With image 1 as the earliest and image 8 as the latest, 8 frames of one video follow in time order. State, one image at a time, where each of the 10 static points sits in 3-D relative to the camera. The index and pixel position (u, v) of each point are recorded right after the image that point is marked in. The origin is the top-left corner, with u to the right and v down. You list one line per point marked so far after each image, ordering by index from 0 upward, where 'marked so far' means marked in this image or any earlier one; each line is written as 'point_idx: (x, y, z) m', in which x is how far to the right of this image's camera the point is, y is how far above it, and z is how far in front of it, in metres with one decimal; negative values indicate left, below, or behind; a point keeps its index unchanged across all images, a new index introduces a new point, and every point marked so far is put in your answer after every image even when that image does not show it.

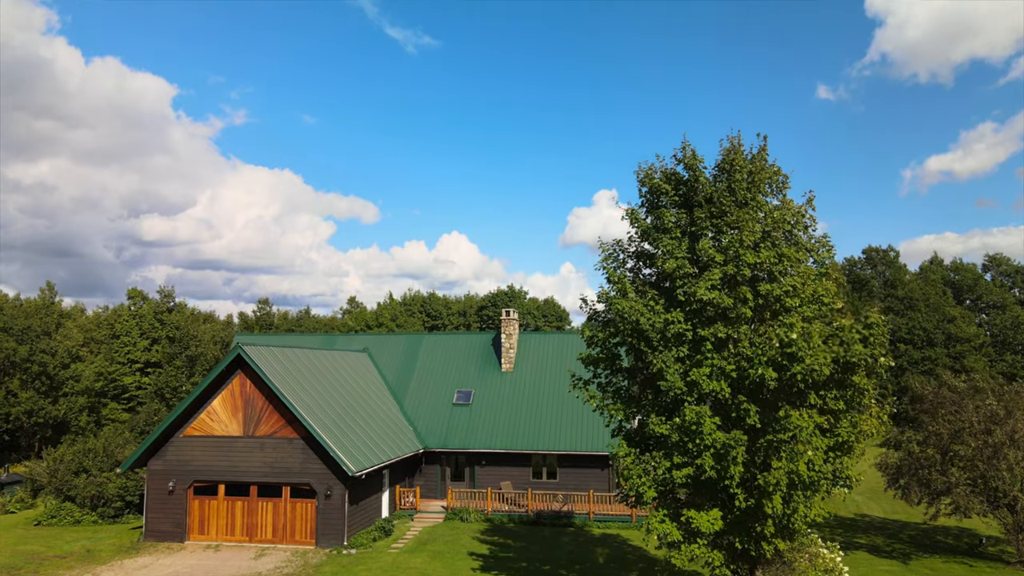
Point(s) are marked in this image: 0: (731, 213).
0: (+4.2, +1.4, +12.4) m
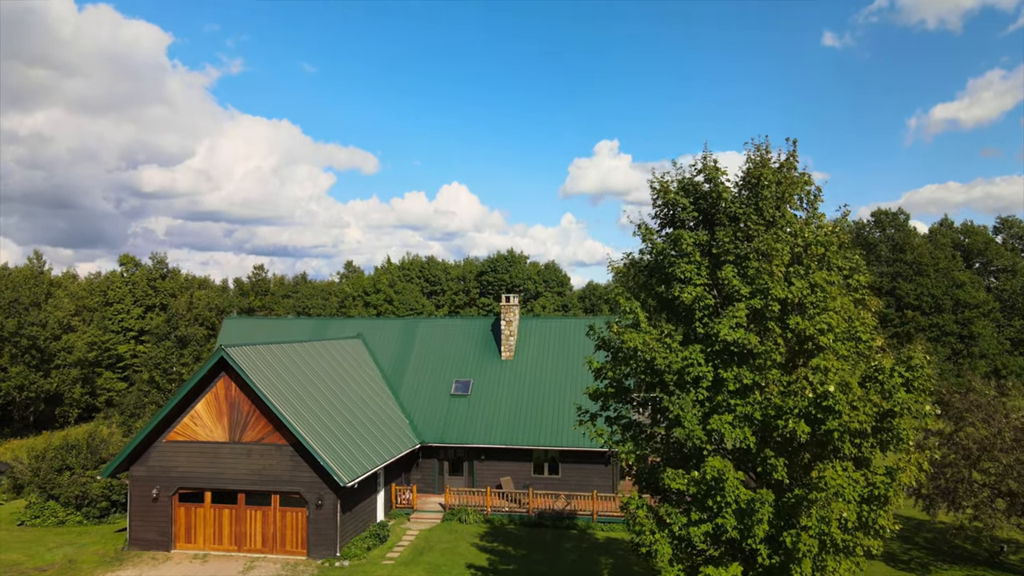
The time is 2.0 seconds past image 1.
0: (+4.1, +0.8, +10.9) m
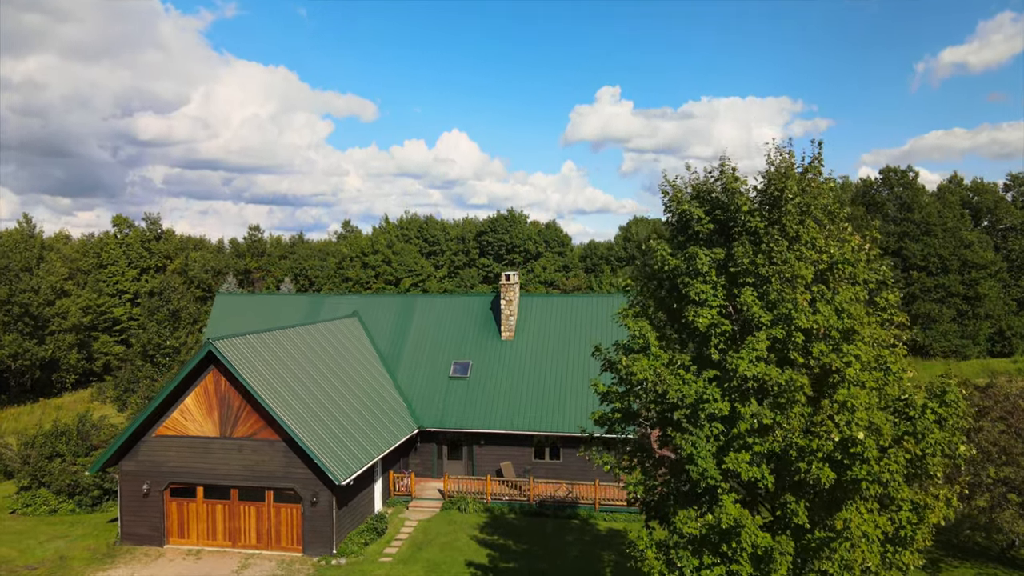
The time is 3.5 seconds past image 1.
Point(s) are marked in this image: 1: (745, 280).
0: (+4.2, +0.5, +9.8) m
1: (+3.7, 0.0, +10.1) m
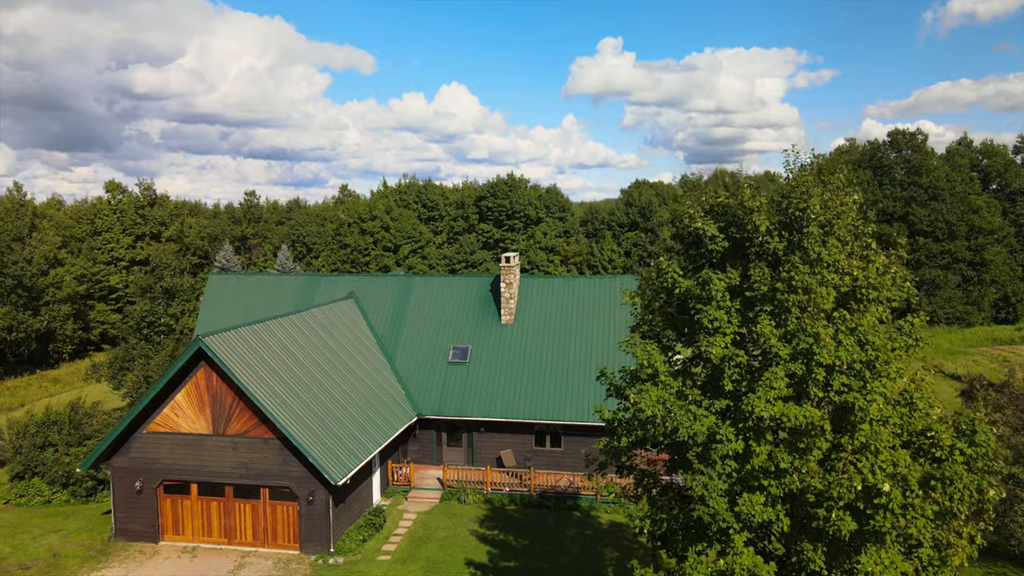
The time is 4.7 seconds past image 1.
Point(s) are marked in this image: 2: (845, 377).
0: (+4.2, +0.1, +9.0) m
1: (+3.7, -0.3, +9.3) m
2: (+4.7, -1.3, +8.8) m
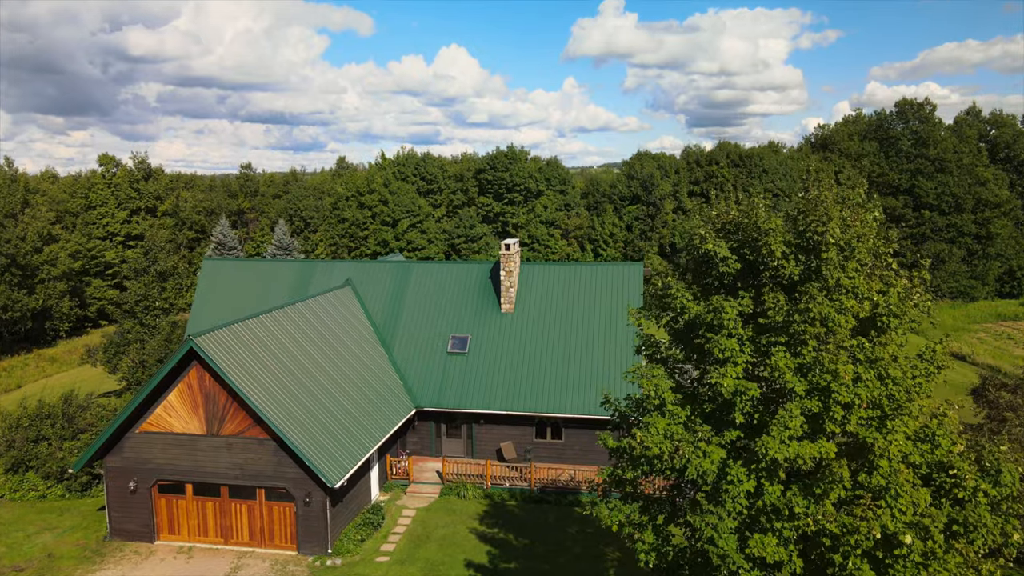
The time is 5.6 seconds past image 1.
0: (+4.2, -0.3, +8.3) m
1: (+3.7, -0.7, +8.7) m
2: (+4.7, -1.7, +8.3) m
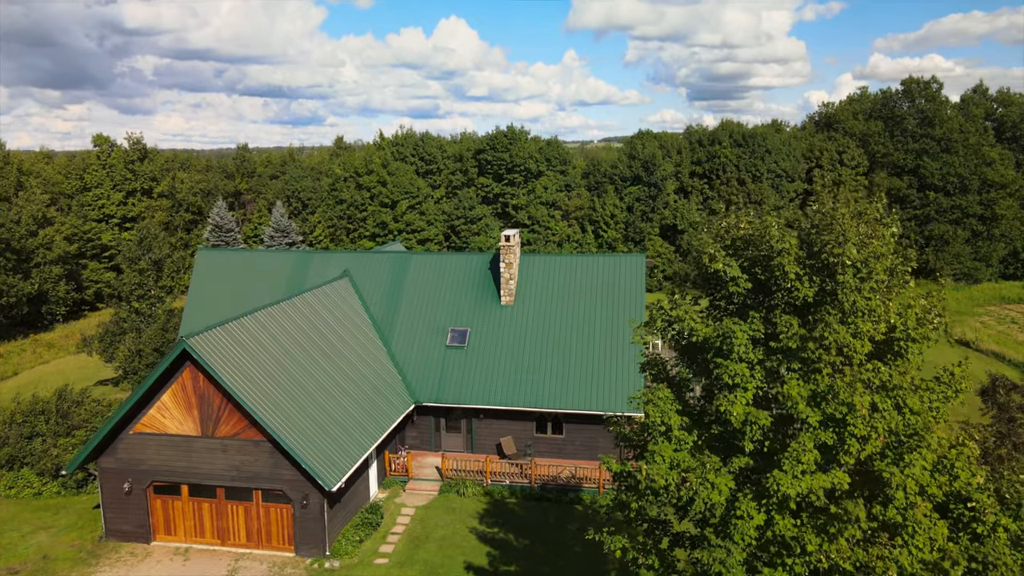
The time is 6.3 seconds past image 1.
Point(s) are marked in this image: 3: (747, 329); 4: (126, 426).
0: (+4.2, -0.6, +7.9) m
1: (+3.7, -1.0, +8.3) m
2: (+4.7, -2.0, +7.9) m
3: (+3.2, -0.5, +8.4) m
4: (-11.1, -4.0, +17.8) m
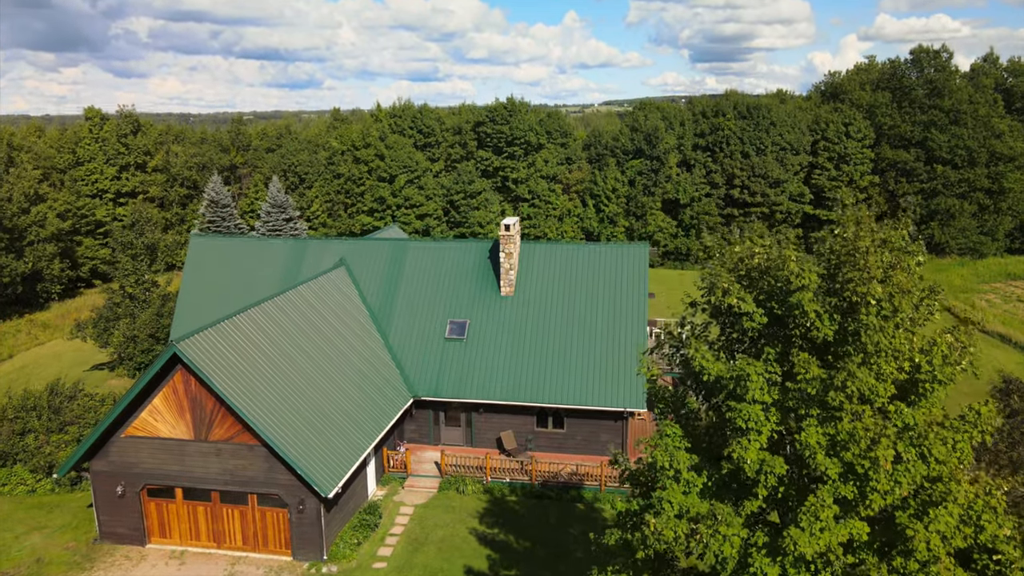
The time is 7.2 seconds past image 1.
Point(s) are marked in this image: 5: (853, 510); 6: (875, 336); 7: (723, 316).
0: (+4.2, -1.1, +7.3) m
1: (+3.7, -1.5, +7.7) m
2: (+4.7, -2.5, +7.4) m
3: (+3.2, -1.0, +7.8) m
4: (-11.1, -4.0, +17.3) m
5: (+4.2, -2.7, +7.5) m
6: (+4.5, -0.6, +7.4) m
7: (+3.0, -0.4, +8.6) m
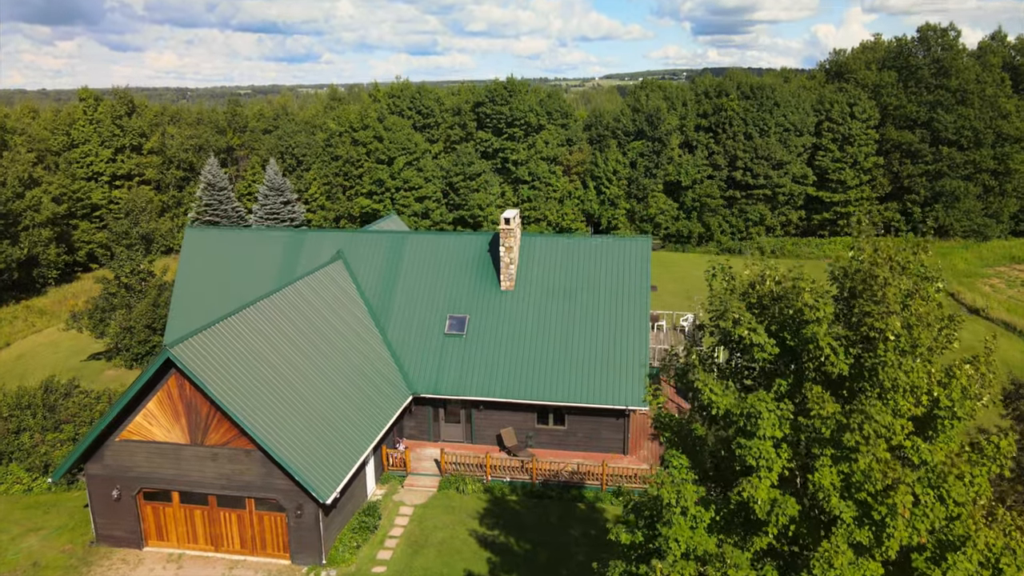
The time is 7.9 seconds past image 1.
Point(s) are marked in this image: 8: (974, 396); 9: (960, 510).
0: (+4.2, -1.5, +6.9) m
1: (+3.7, -1.9, +7.3) m
2: (+4.7, -2.9, +7.0) m
3: (+3.2, -1.4, +7.4) m
4: (-11.1, -4.0, +17.1) m
5: (+4.2, -3.1, +7.1) m
6: (+4.5, -0.9, +7.1) m
7: (+3.0, -0.7, +8.2) m
8: (+5.8, -1.3, +7.6) m
9: (+5.2, -2.6, +7.1) m
